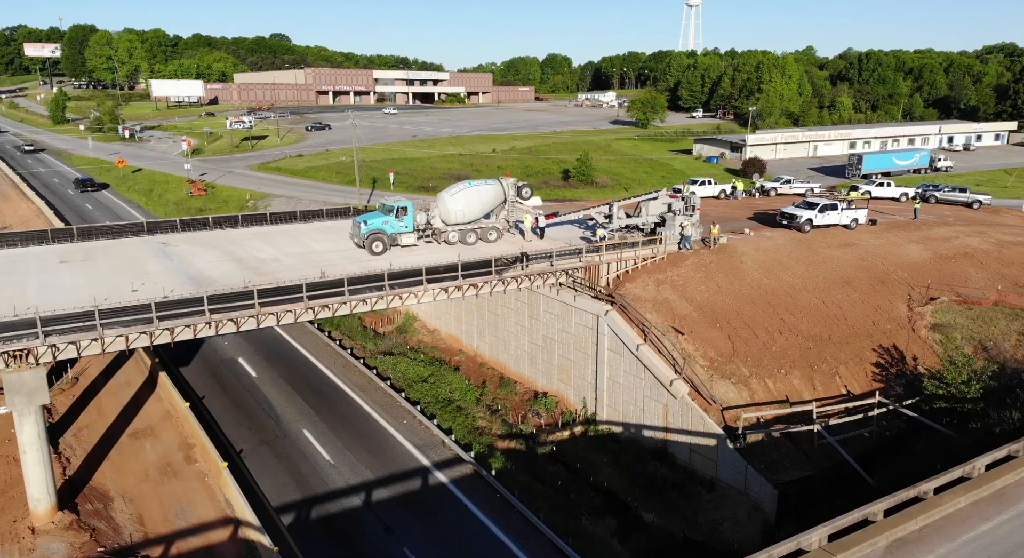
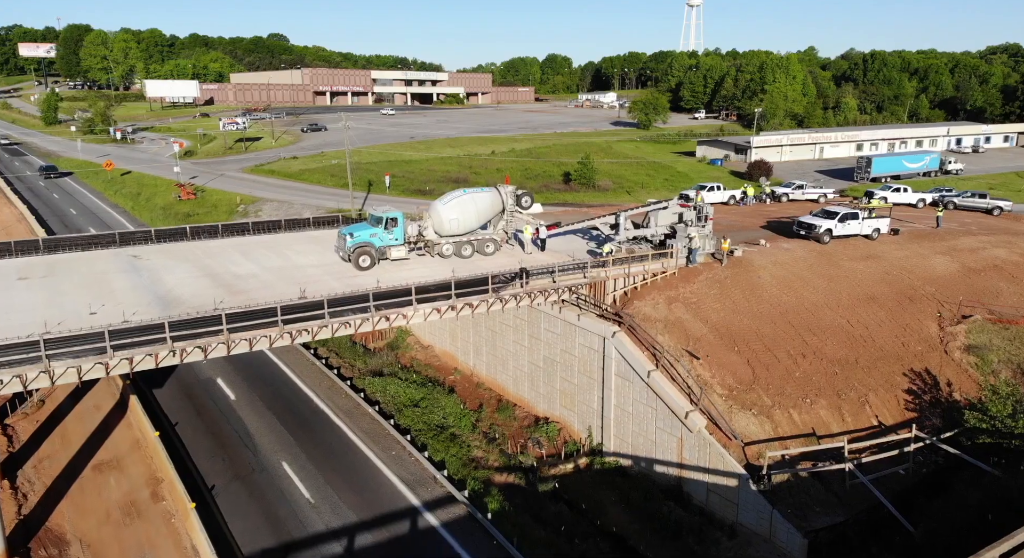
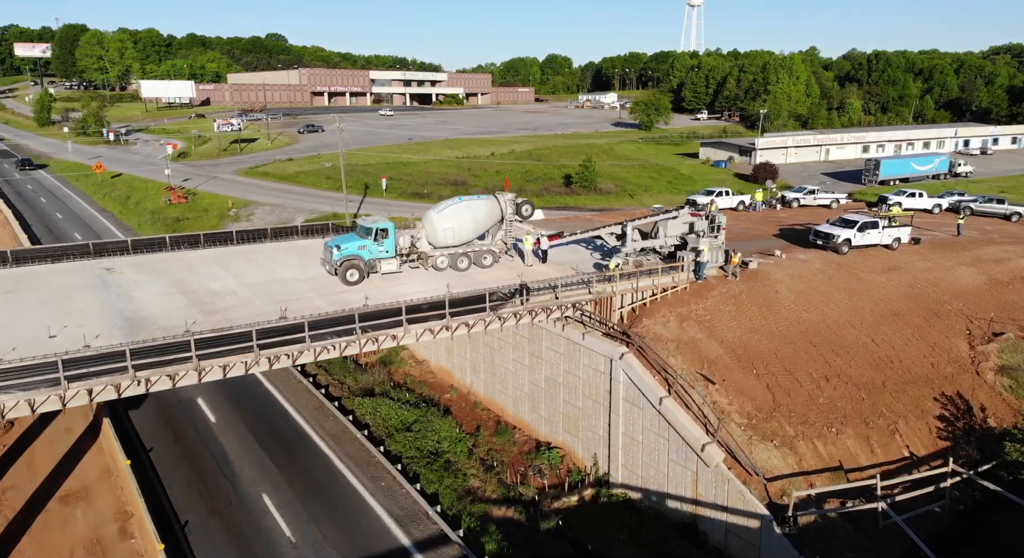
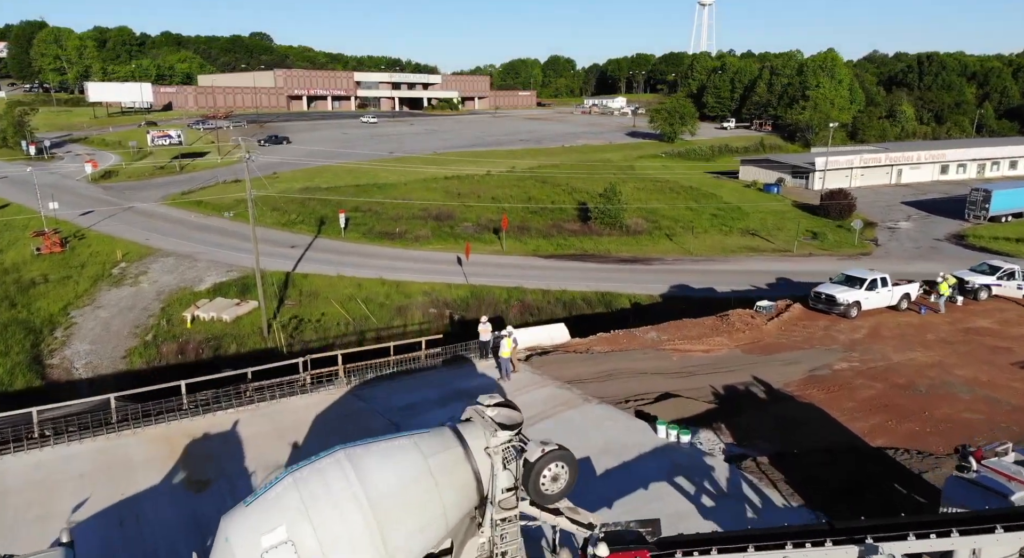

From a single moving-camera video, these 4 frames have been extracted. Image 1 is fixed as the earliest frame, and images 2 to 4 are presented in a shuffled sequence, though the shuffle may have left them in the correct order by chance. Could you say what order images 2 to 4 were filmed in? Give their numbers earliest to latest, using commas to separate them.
2, 3, 4
